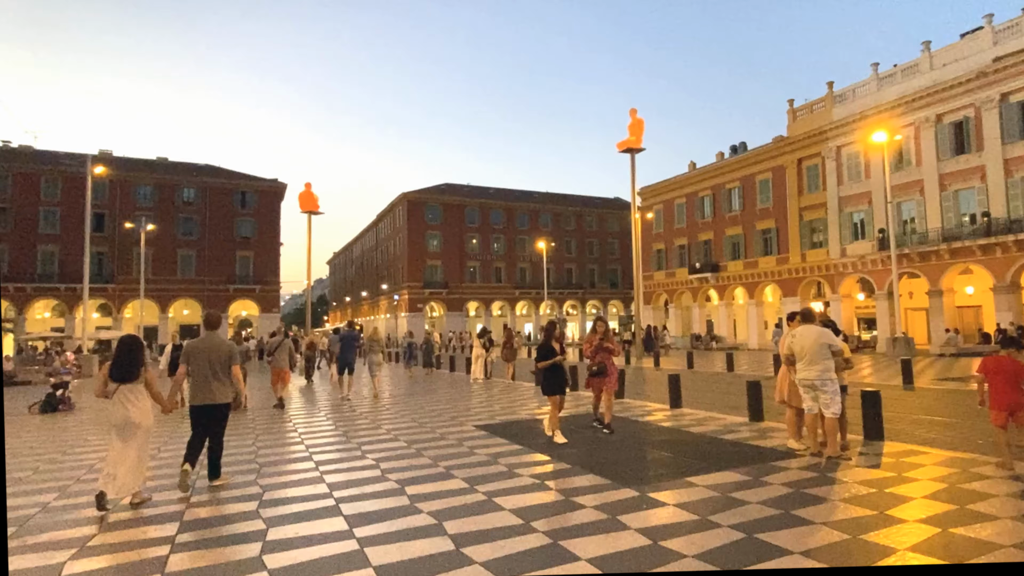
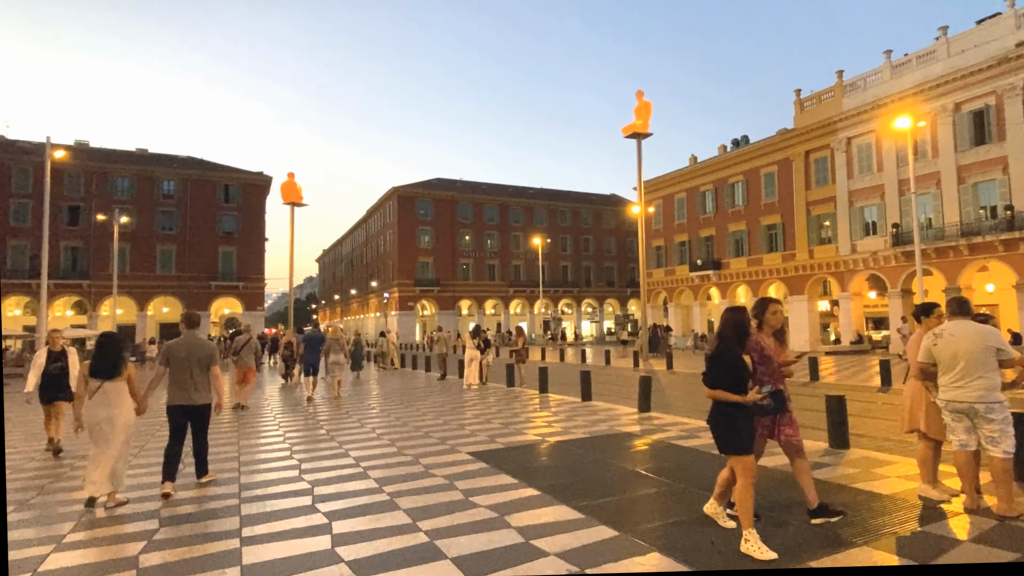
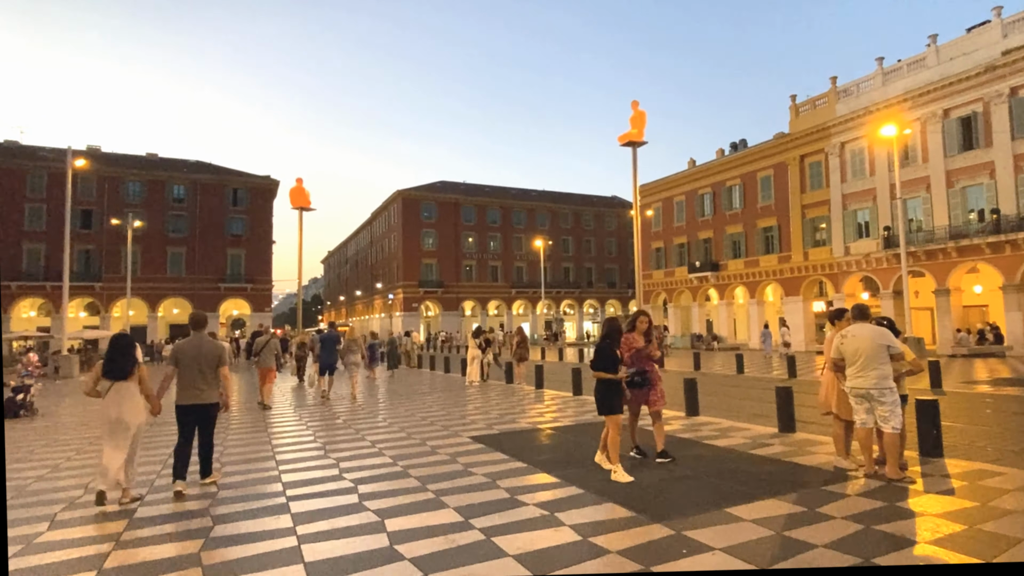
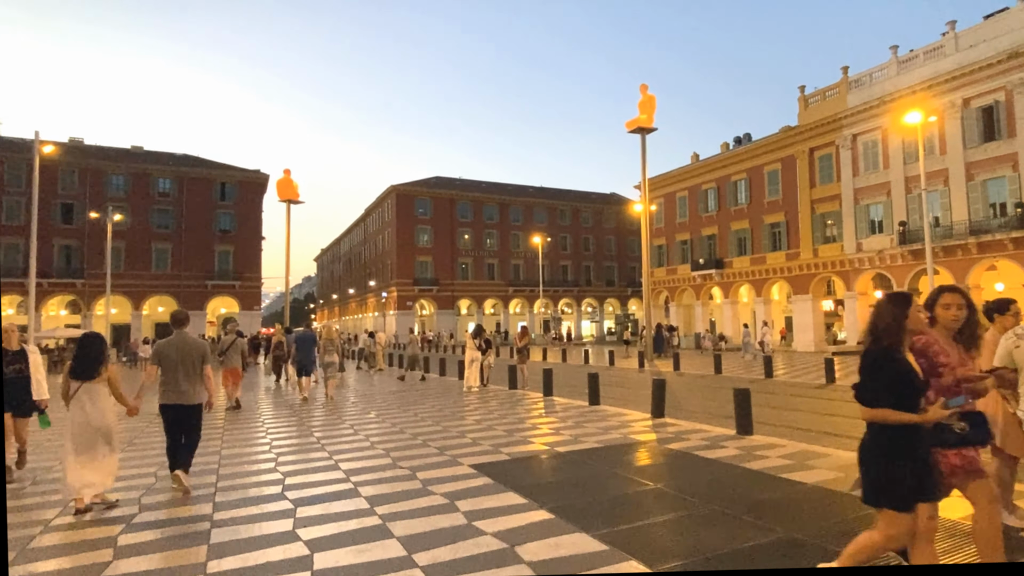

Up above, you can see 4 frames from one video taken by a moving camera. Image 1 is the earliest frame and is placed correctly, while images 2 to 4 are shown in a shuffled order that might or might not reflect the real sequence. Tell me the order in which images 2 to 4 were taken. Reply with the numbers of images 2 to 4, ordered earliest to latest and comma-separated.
3, 2, 4
